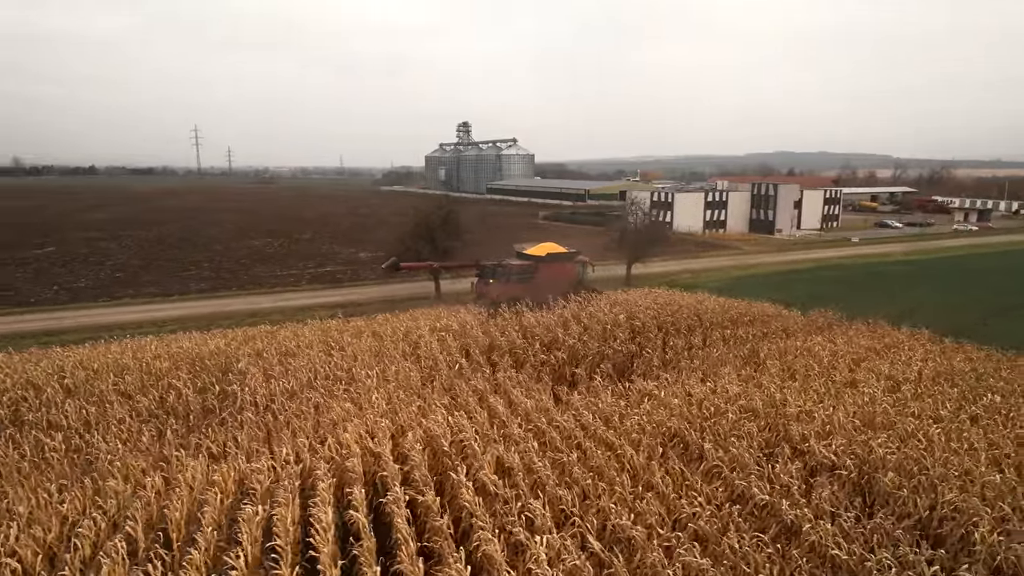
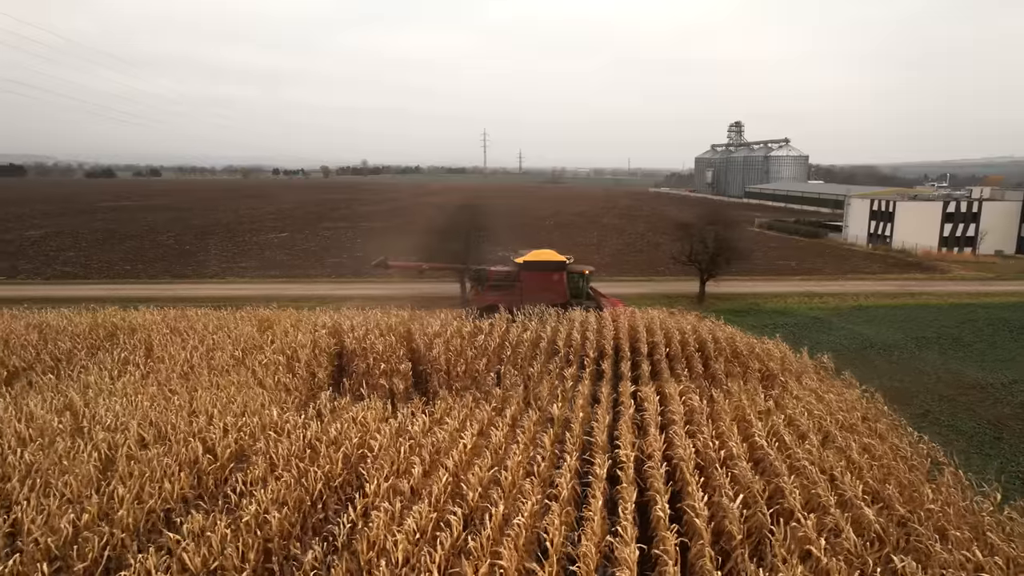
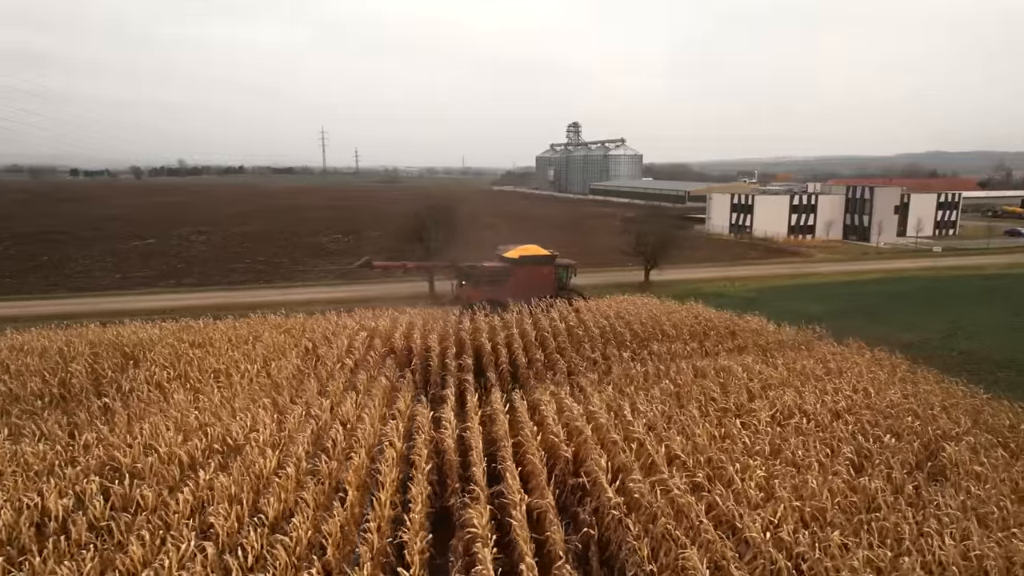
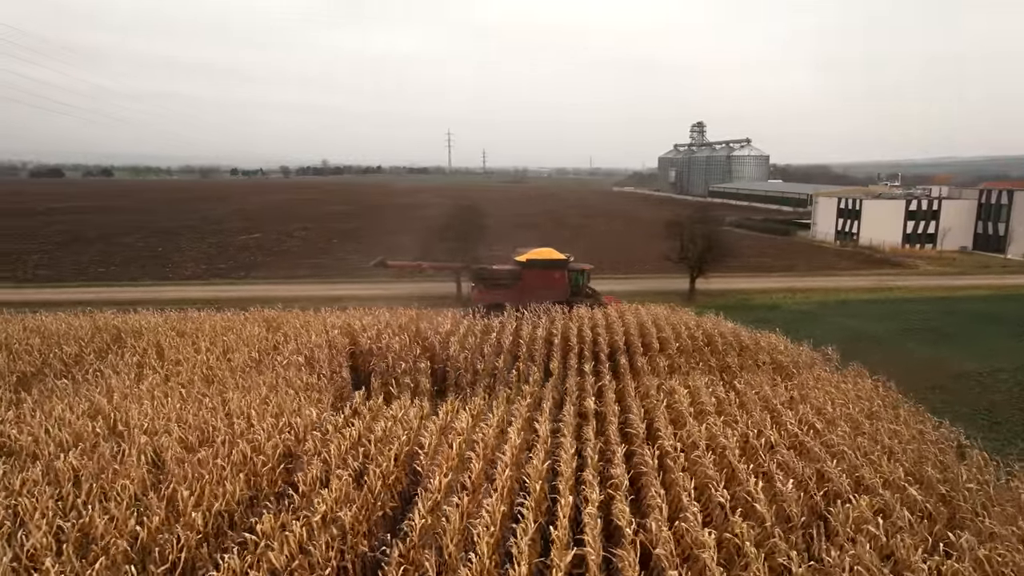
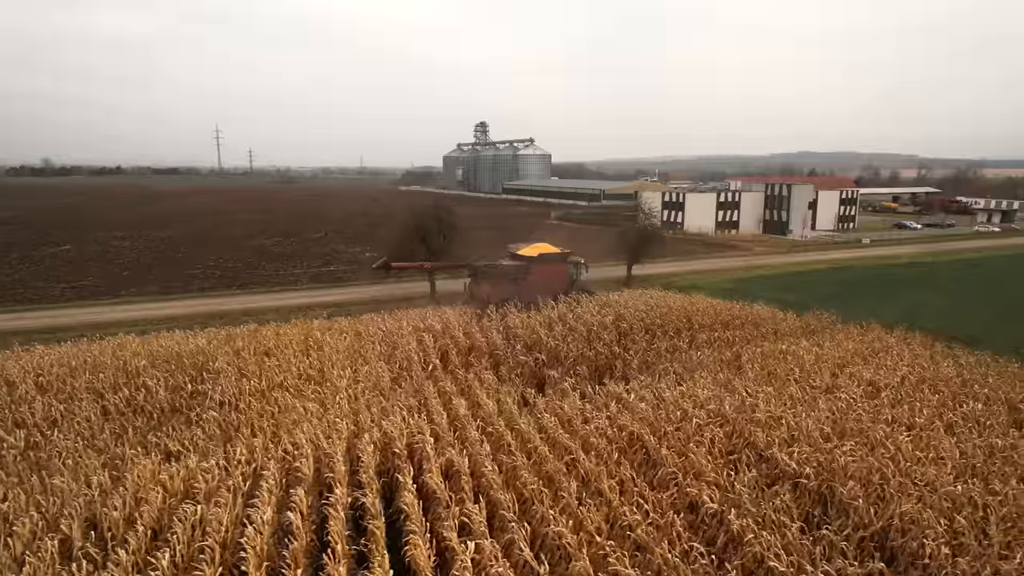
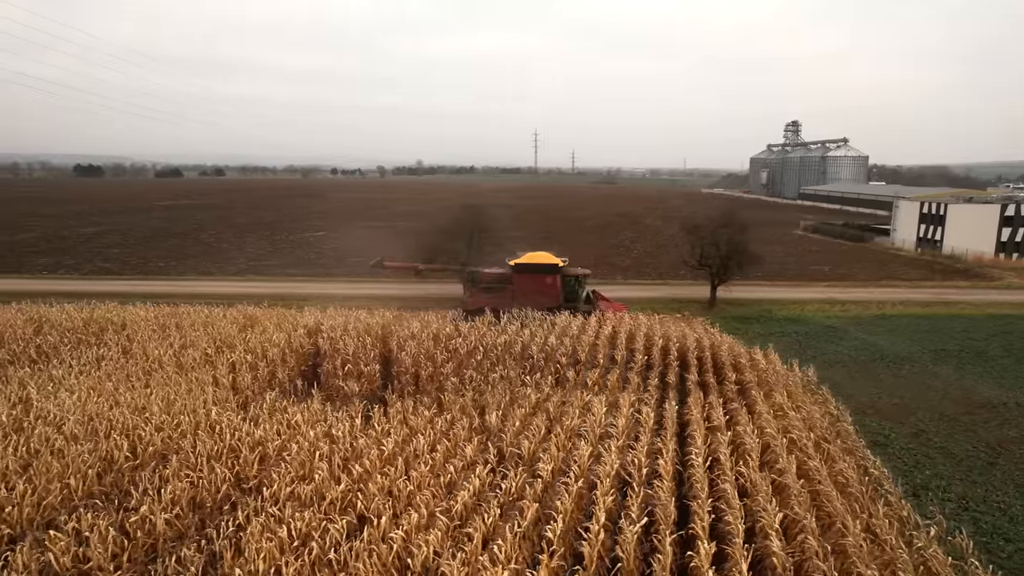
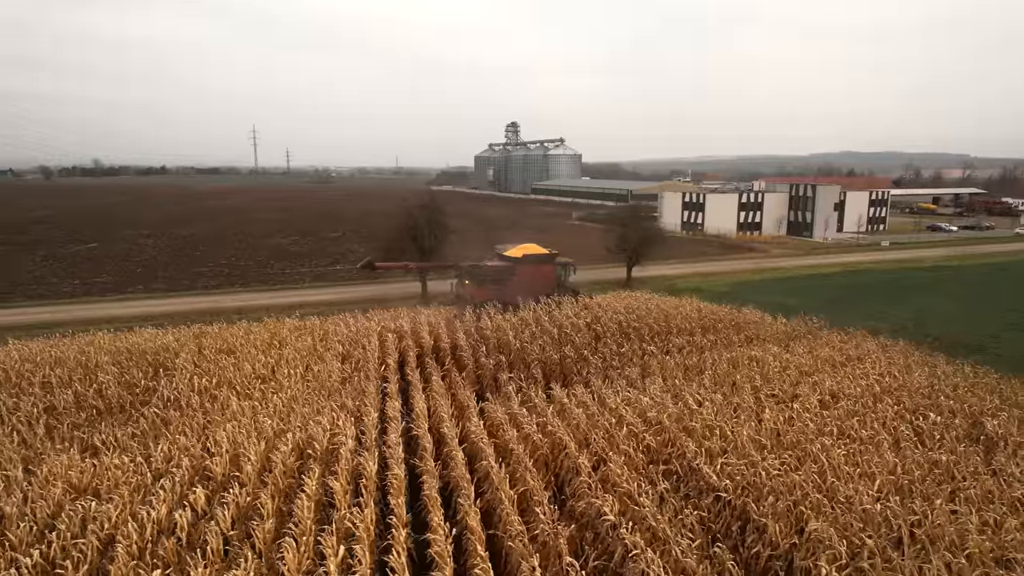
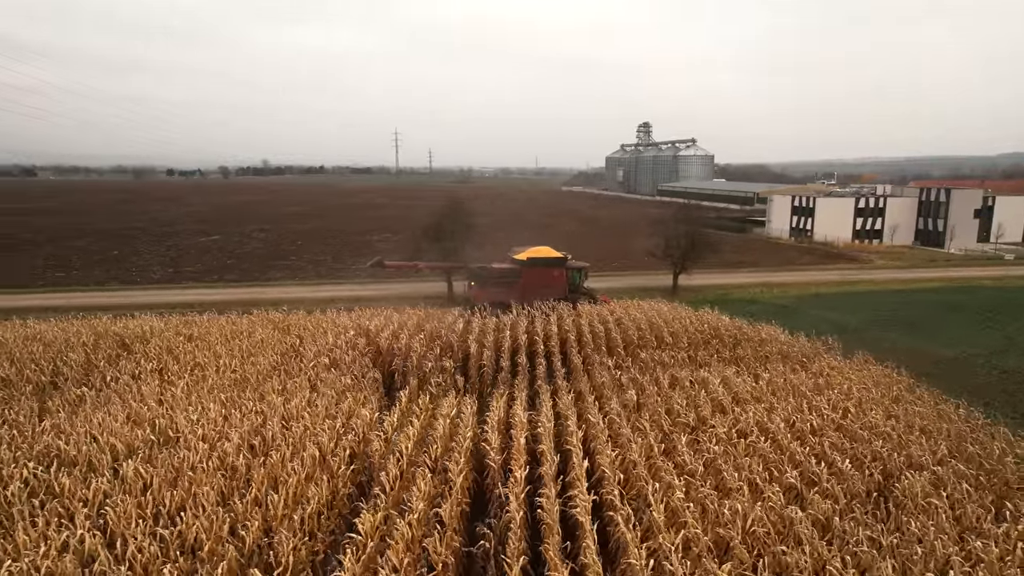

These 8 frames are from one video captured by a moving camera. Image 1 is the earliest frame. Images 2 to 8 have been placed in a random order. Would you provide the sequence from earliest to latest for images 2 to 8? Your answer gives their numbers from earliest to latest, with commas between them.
5, 7, 3, 8, 4, 2, 6
